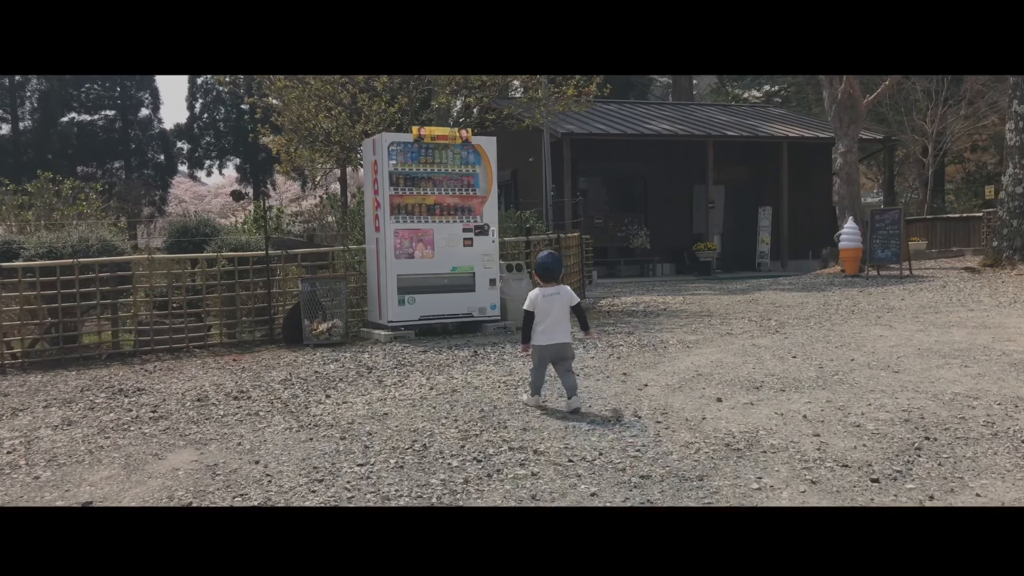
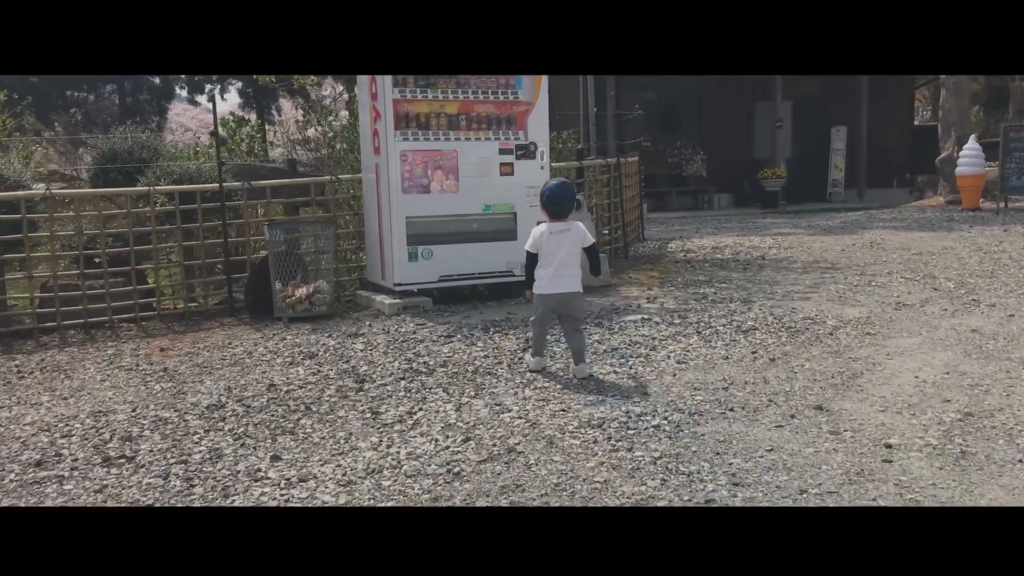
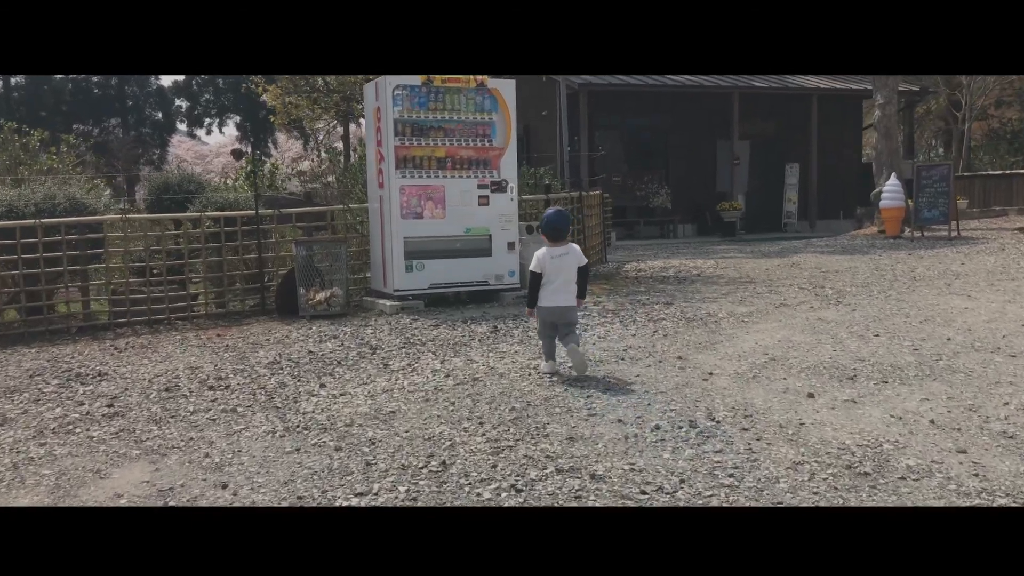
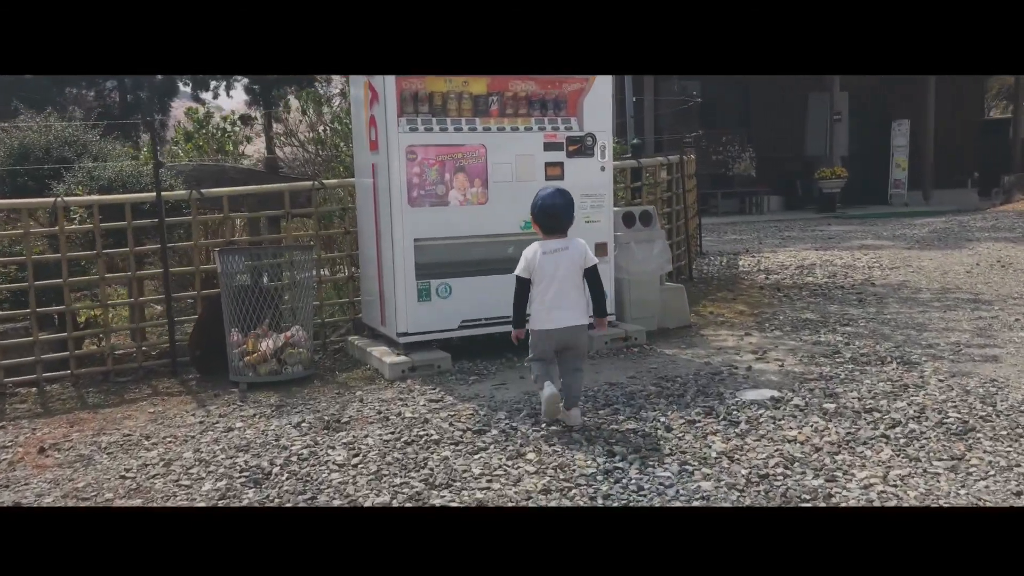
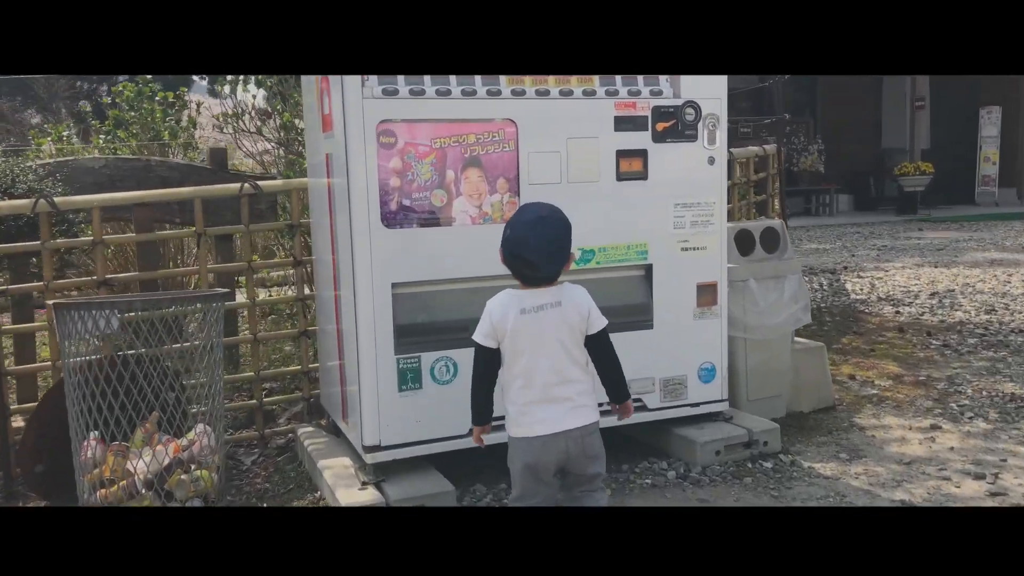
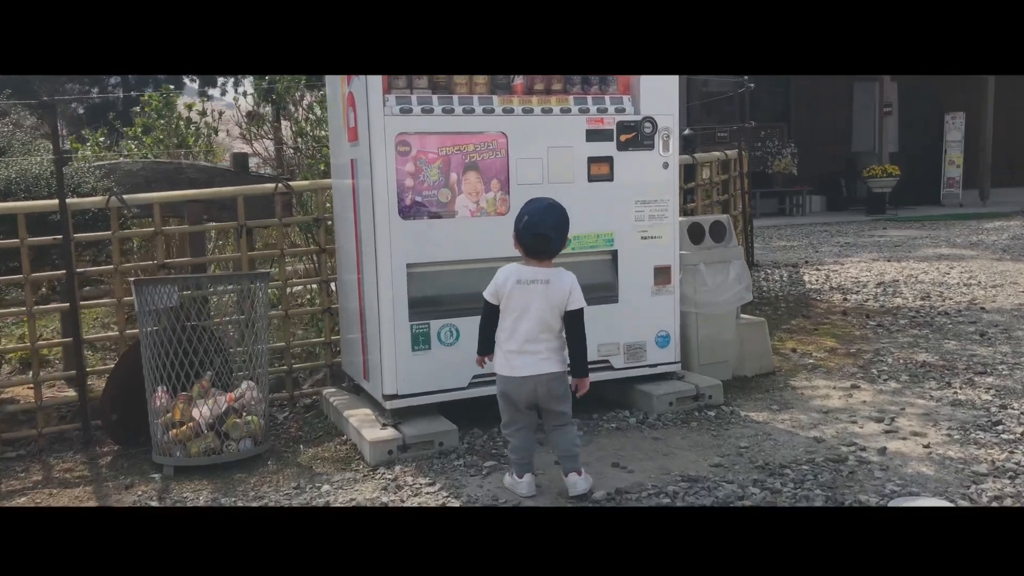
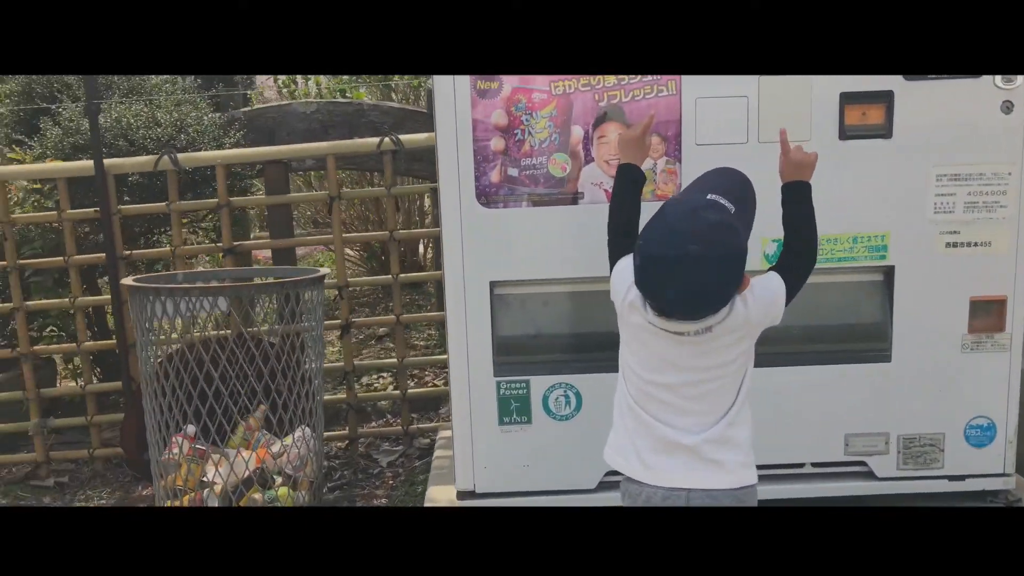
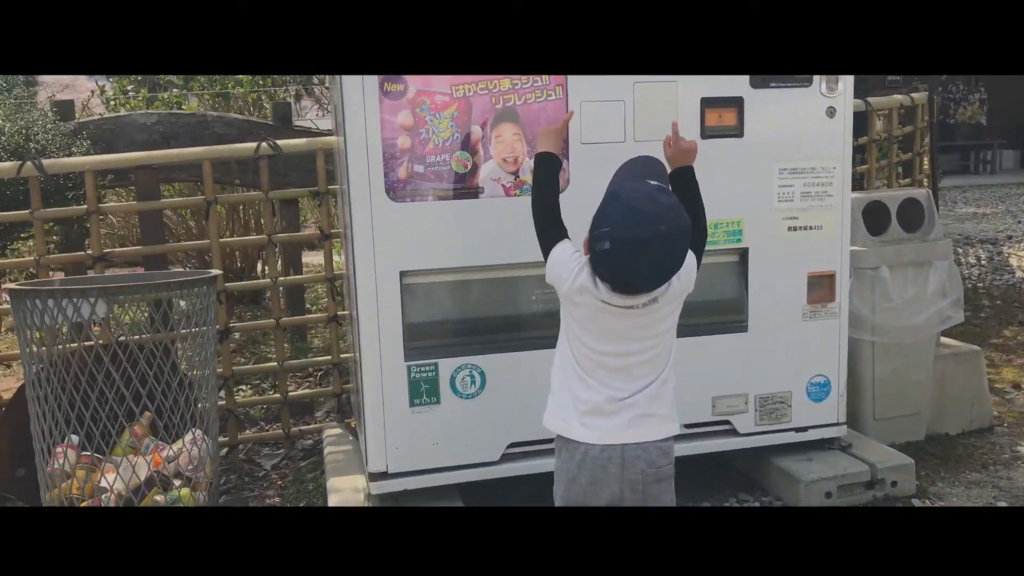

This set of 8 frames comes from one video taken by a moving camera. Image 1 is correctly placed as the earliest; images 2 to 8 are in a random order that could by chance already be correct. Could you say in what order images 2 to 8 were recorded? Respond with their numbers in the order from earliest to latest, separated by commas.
3, 2, 4, 6, 5, 8, 7
